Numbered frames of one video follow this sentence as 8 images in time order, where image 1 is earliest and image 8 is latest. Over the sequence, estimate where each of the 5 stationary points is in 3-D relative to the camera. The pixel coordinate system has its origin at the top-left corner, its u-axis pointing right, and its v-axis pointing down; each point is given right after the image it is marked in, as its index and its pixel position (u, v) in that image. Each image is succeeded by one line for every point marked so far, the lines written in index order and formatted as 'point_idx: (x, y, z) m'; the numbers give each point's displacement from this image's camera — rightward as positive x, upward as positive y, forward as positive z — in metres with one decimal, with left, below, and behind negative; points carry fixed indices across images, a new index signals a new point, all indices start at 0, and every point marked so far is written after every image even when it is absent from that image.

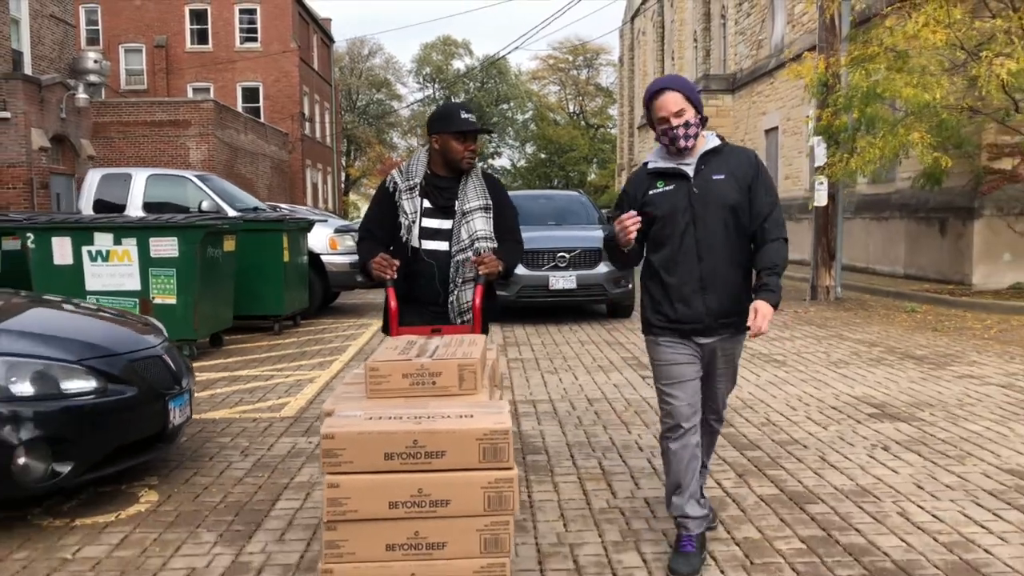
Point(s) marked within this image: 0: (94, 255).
0: (-4.2, +0.3, +8.8) m
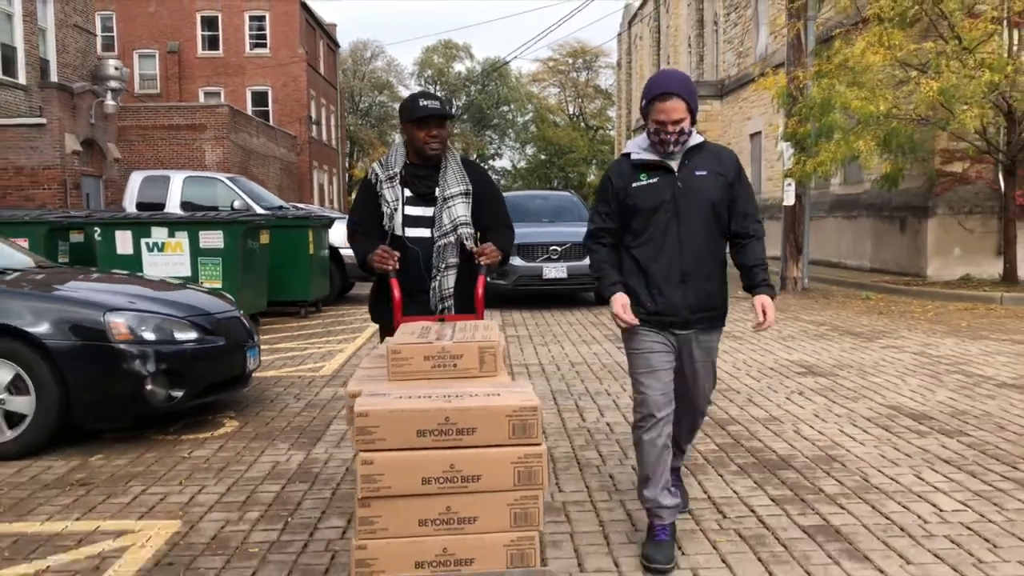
0: (-4.2, +0.5, +10.2) m
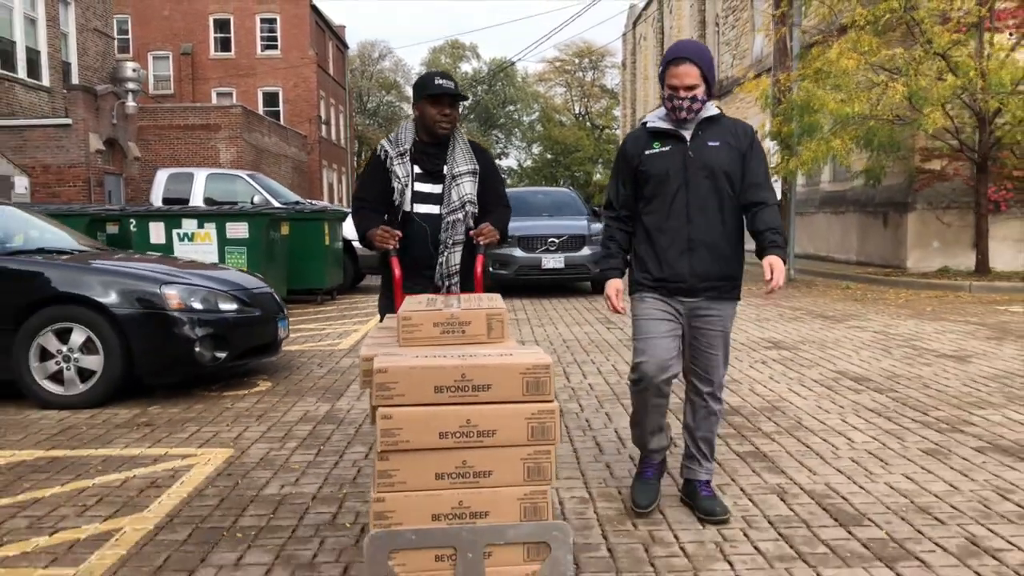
0: (-4.2, +0.7, +11.2) m
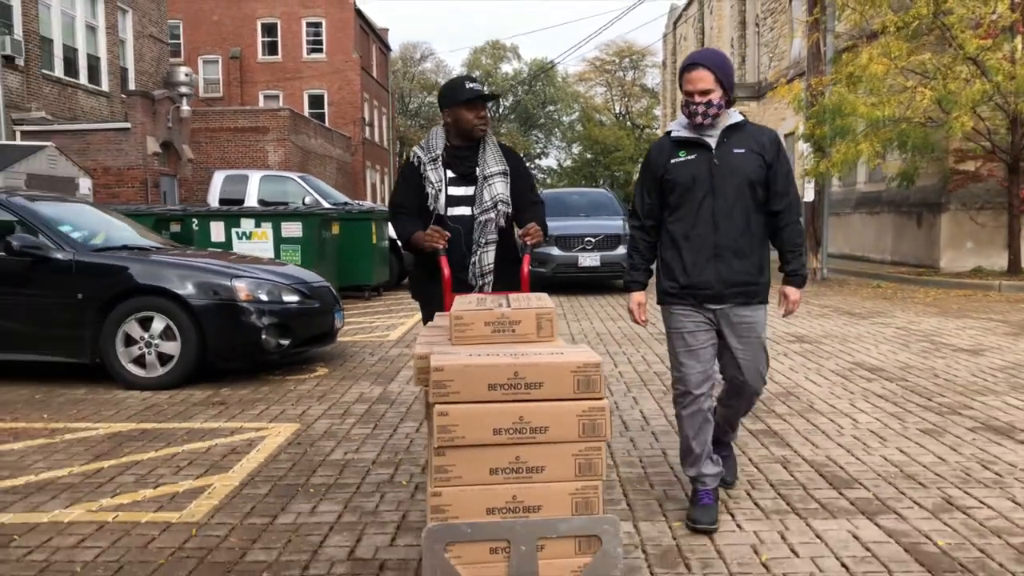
0: (-3.7, +0.7, +11.9) m
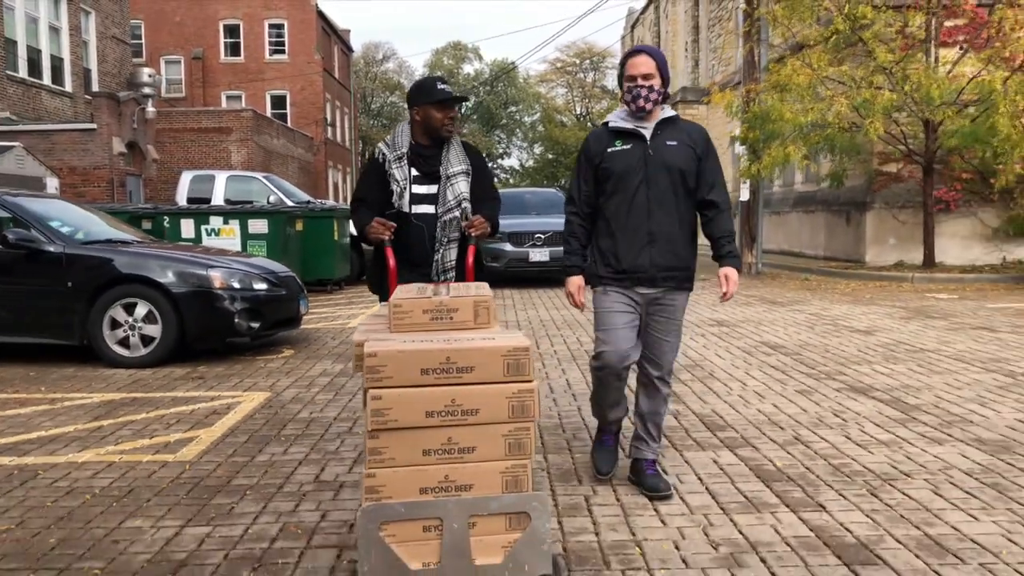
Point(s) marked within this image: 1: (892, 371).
0: (-4.4, +0.8, +12.7) m
1: (+3.0, -0.7, +6.8) m
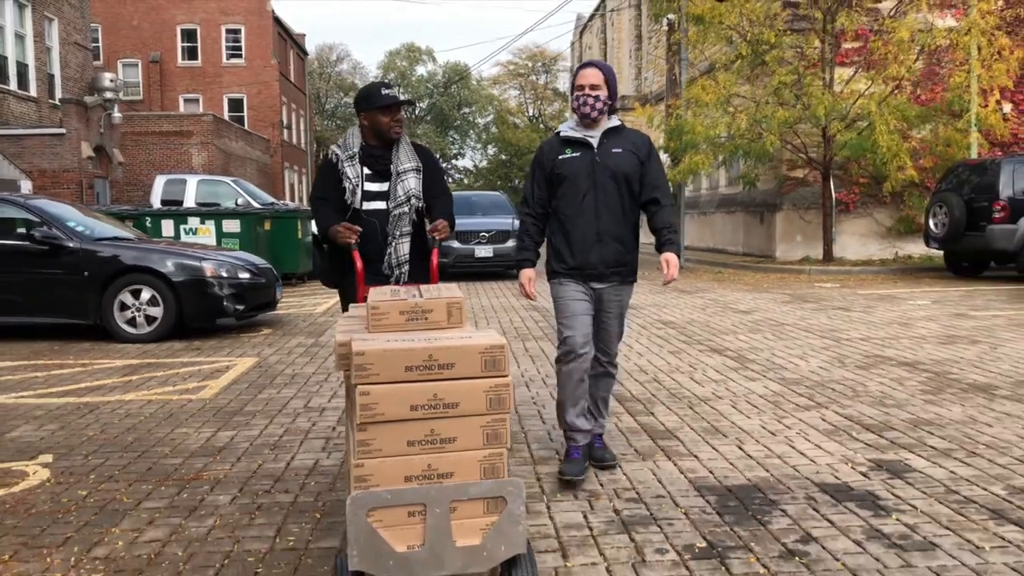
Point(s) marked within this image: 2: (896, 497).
0: (-5.3, +0.9, +14.2) m
1: (+2.4, -0.5, +8.7) m
2: (+1.7, -0.9, +3.9) m
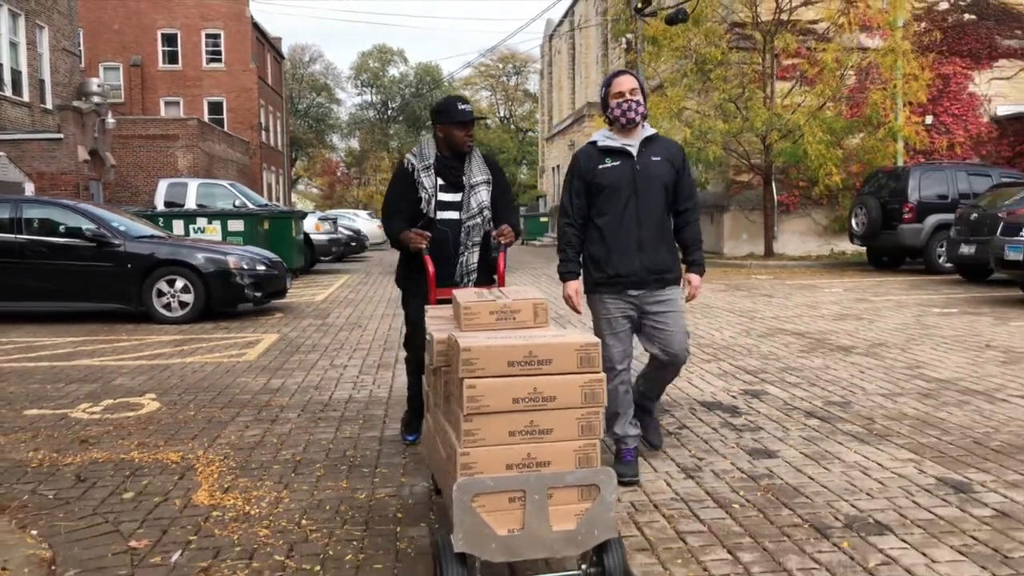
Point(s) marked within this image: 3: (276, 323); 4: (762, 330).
0: (-5.8, +1.1, +15.8) m
1: (+2.1, -0.4, +10.6) m
2: (+1.6, -0.8, +5.8) m
3: (-2.9, -0.4, +10.9) m
4: (+2.7, -0.5, +9.3) m
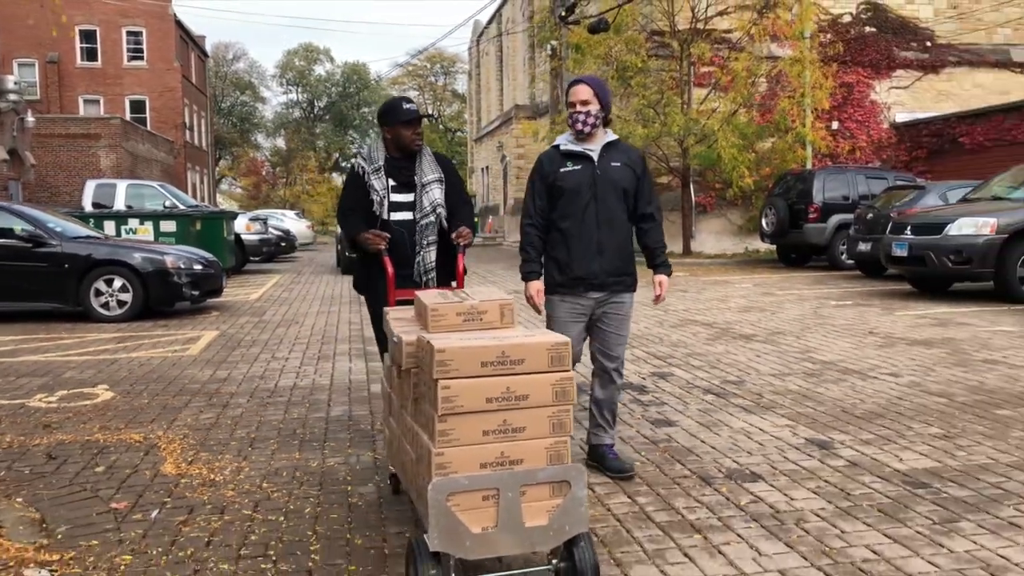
0: (-7.1, +1.1, +15.9) m
1: (+1.2, -0.3, +11.3) m
2: (+1.1, -0.7, +6.5) m
3: (-3.8, -0.4, +11.2) m
4: (+1.9, -0.4, +10.1) m
